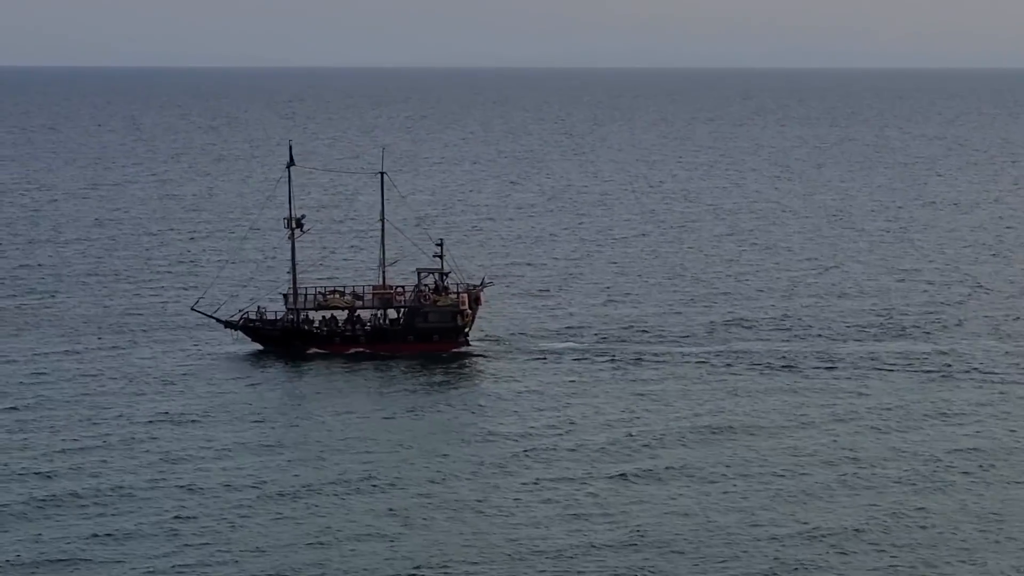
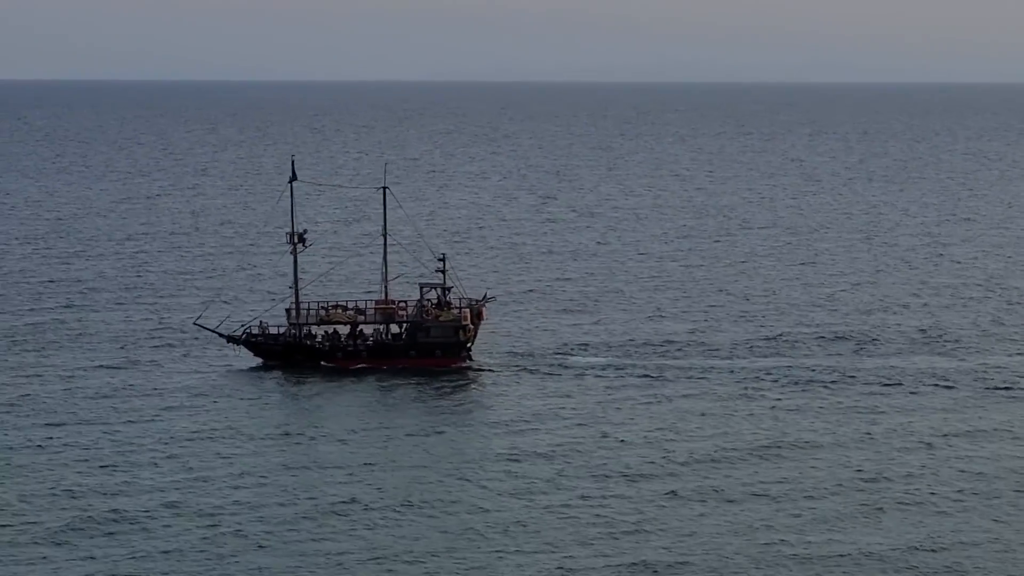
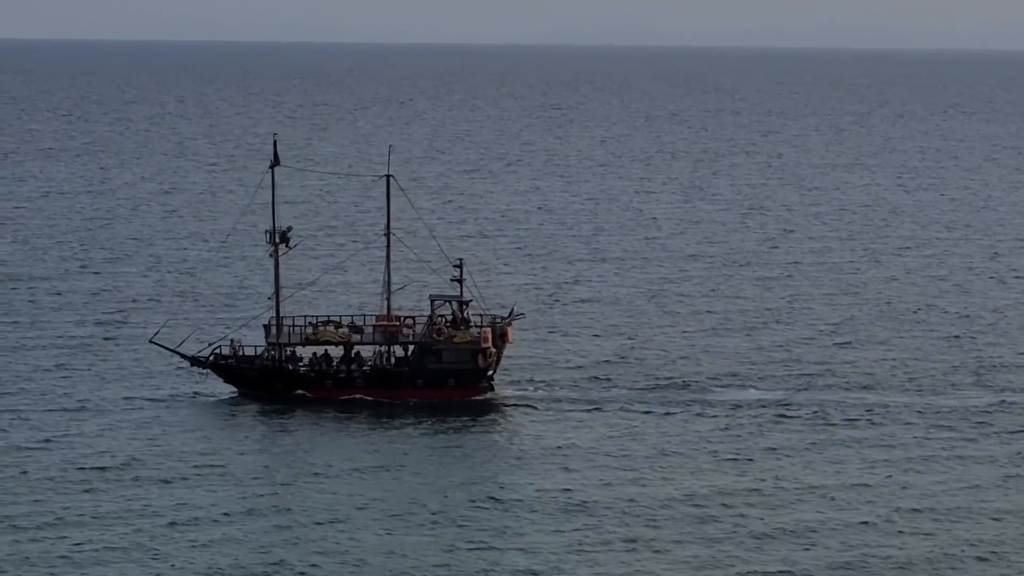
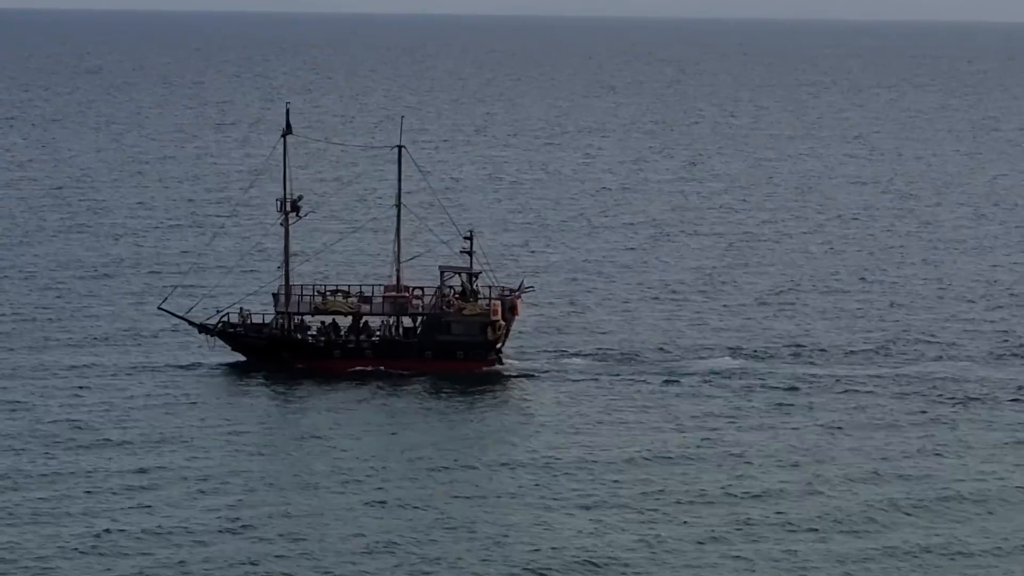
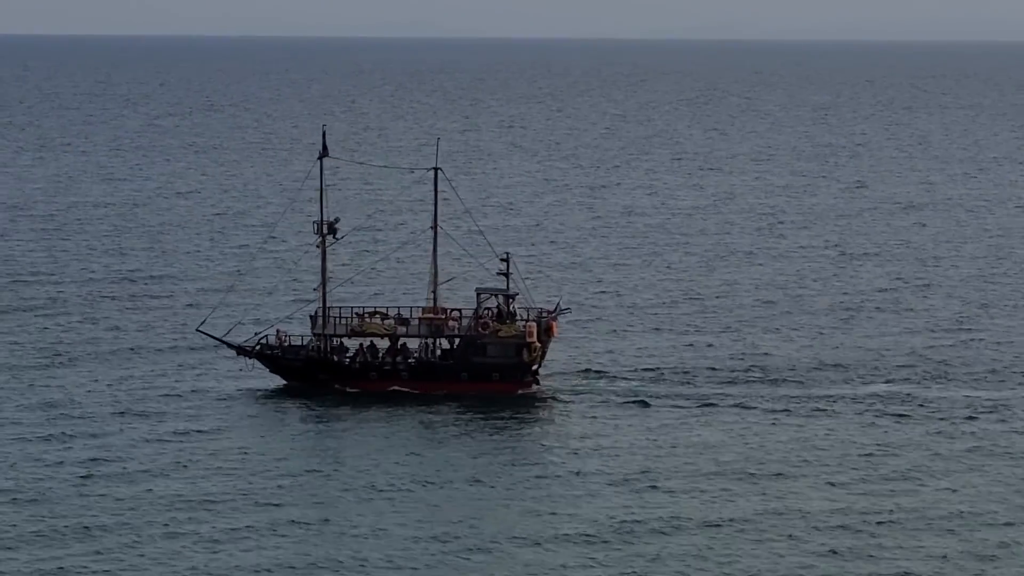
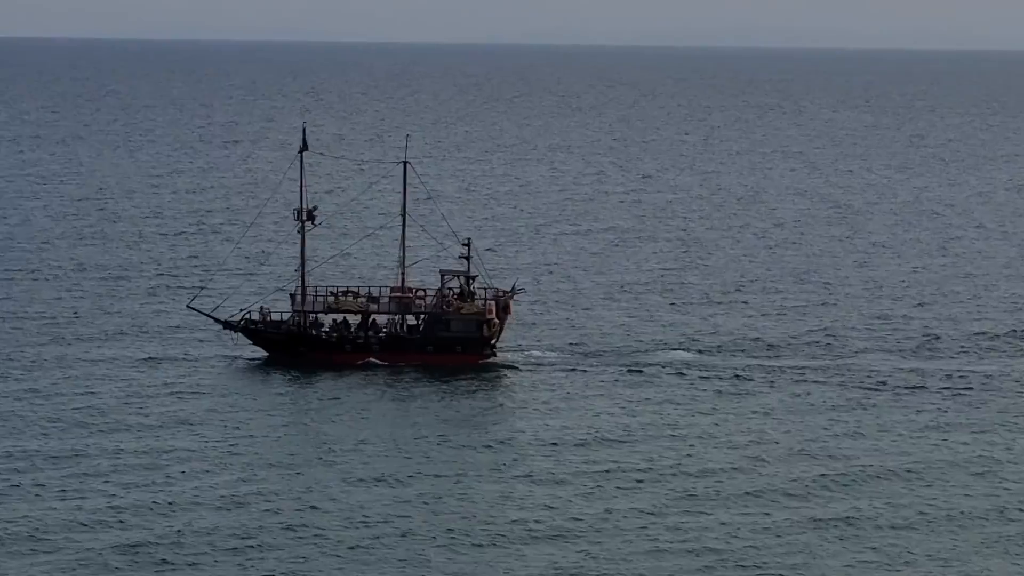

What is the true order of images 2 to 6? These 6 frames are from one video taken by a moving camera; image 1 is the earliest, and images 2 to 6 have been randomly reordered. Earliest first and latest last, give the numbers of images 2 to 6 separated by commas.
2, 6, 4, 3, 5
